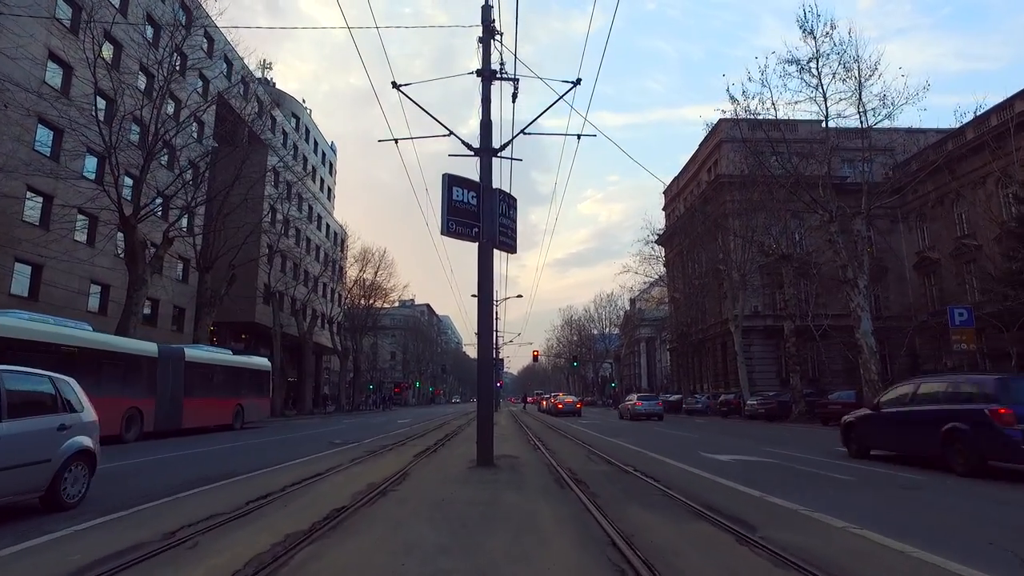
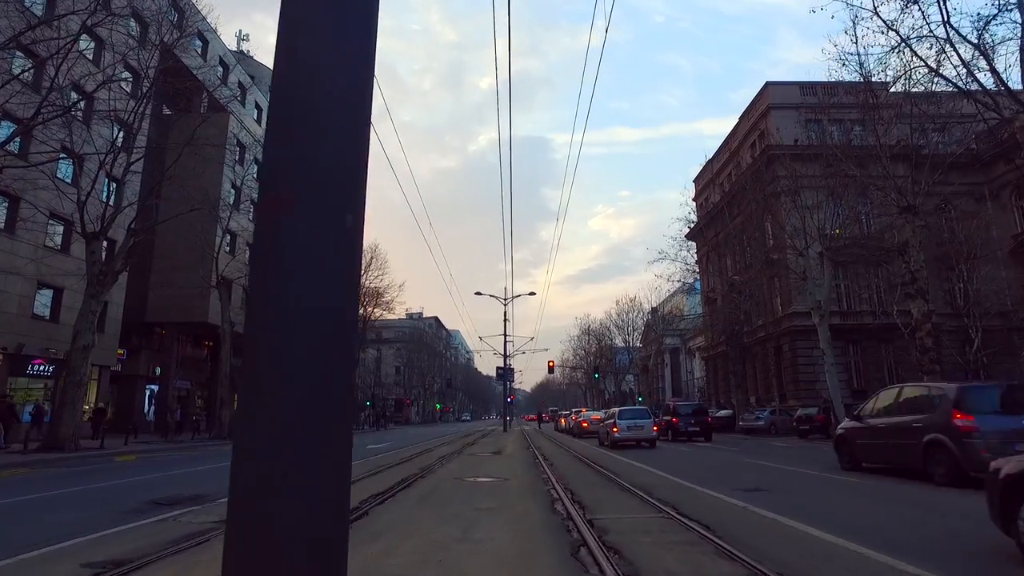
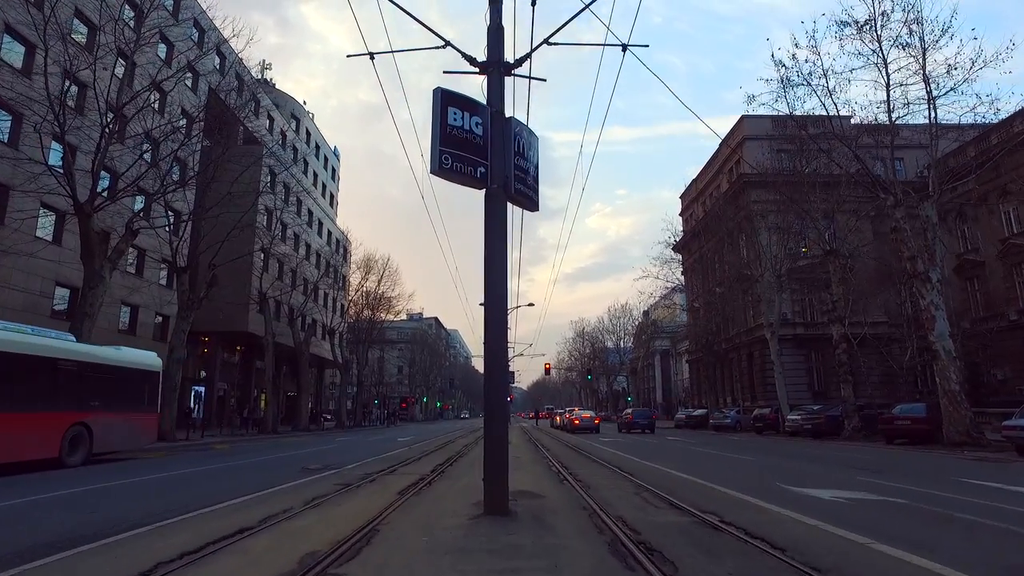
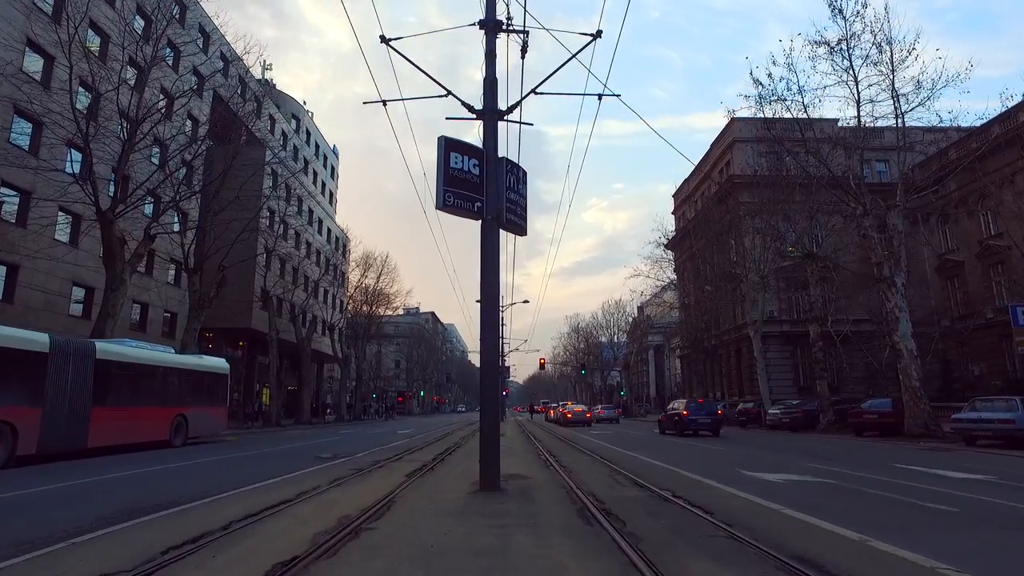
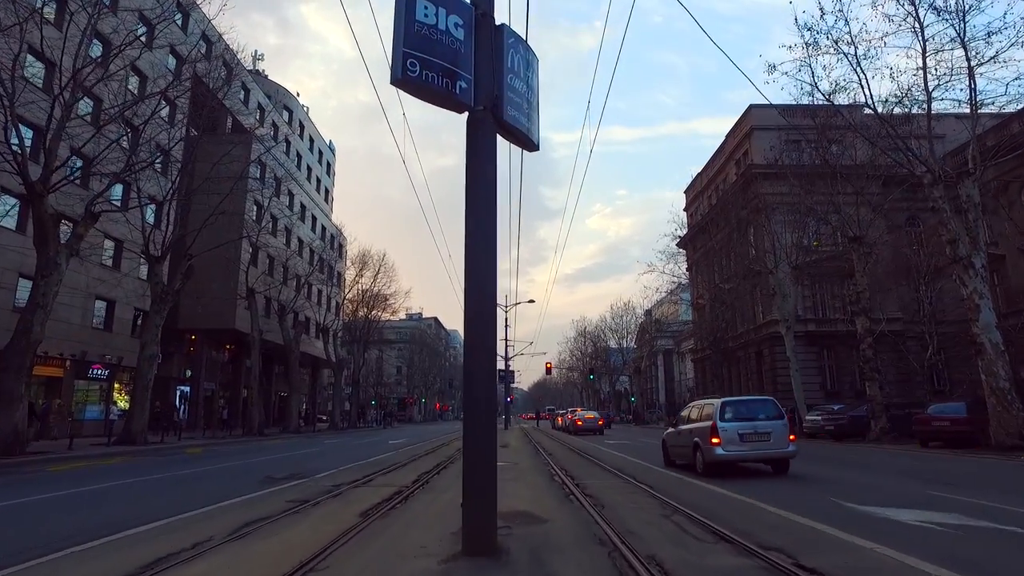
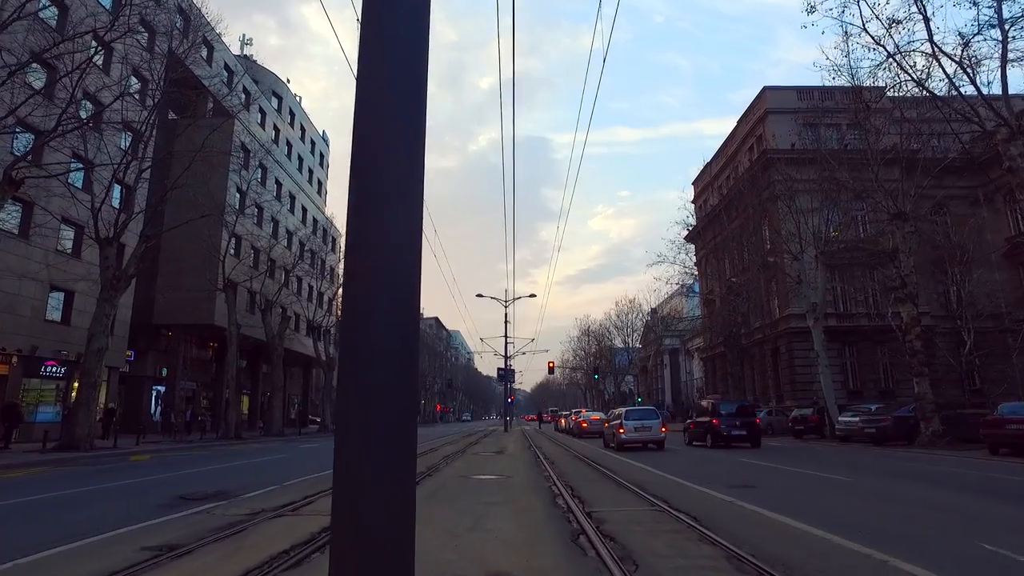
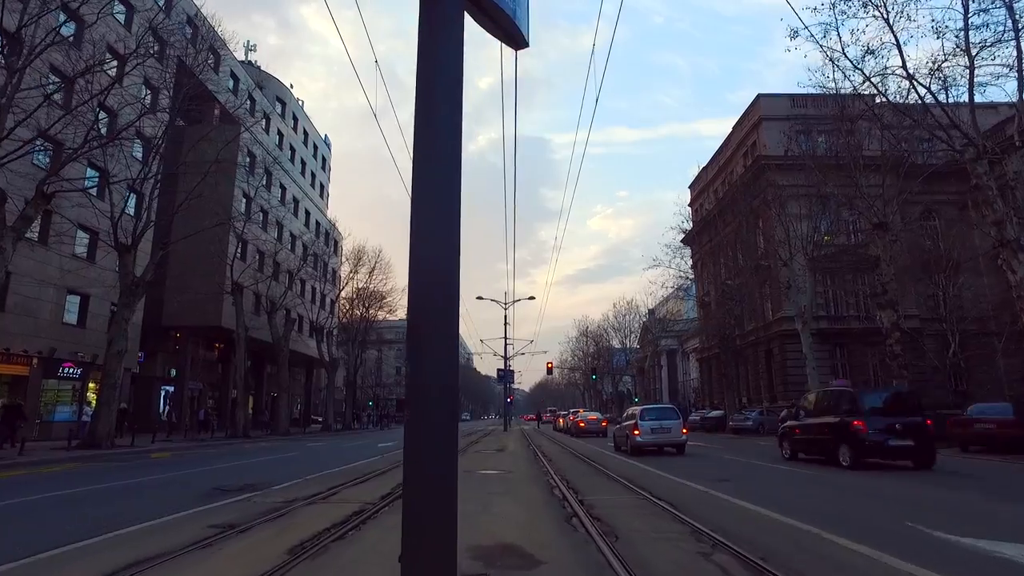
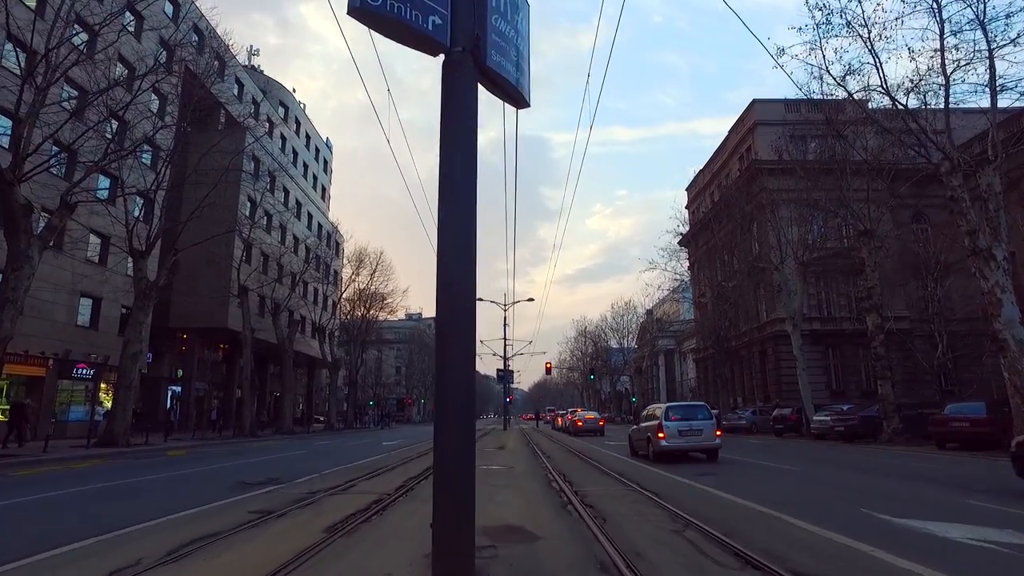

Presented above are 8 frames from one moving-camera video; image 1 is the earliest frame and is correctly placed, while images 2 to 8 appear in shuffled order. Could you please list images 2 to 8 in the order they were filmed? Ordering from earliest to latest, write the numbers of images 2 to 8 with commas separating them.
4, 3, 5, 8, 7, 6, 2
